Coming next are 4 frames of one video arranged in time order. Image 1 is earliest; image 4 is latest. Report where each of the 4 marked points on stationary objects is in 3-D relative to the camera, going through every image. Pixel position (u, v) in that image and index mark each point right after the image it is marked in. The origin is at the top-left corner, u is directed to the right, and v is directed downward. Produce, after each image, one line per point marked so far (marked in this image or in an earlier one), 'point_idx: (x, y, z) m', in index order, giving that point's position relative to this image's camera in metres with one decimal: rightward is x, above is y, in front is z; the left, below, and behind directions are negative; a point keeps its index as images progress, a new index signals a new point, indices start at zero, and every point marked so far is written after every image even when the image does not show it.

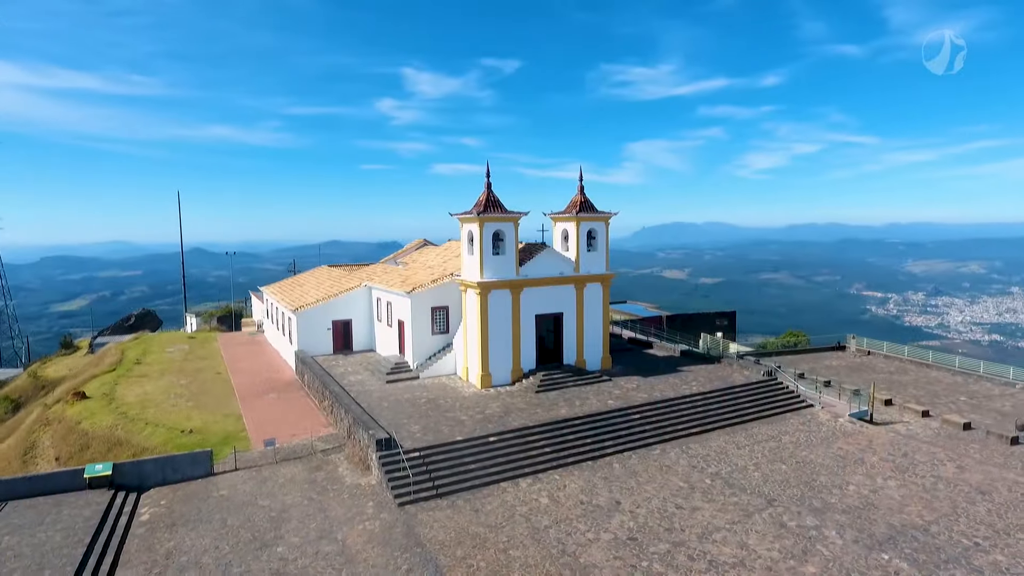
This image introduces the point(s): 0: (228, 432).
0: (-8.8, -4.4, +19.5) m
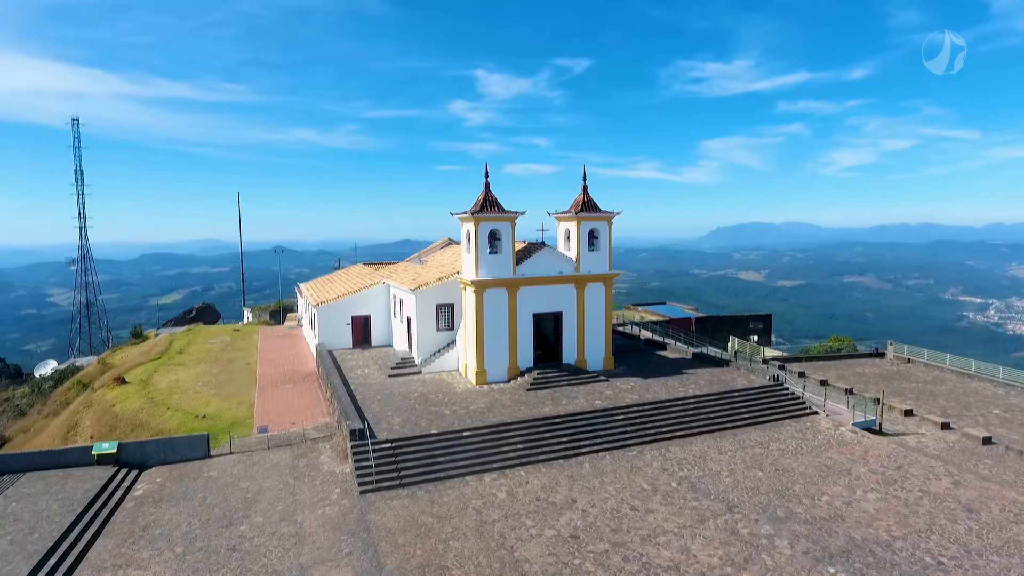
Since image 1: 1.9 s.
0: (-9.1, -4.3, +20.8) m
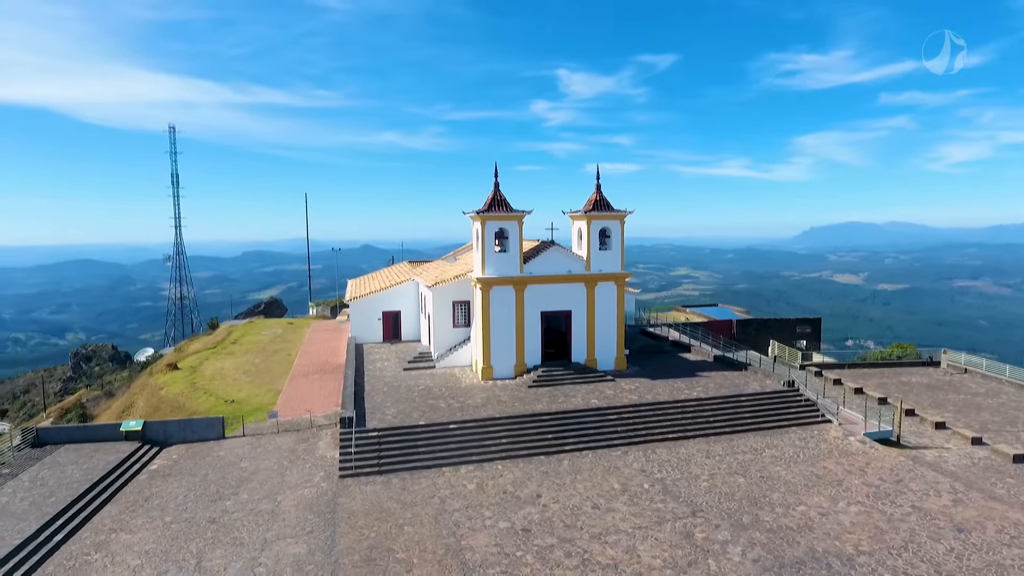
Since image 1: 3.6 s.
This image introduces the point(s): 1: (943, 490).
0: (-8.9, -4.1, +22.3) m
1: (+10.1, -4.7, +14.7) m
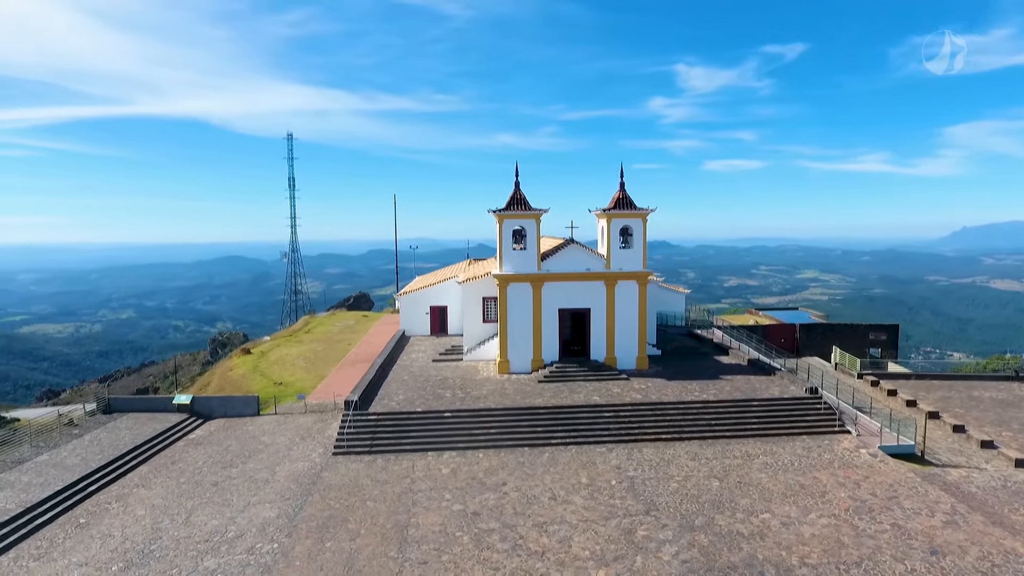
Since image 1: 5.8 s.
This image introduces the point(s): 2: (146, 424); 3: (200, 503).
0: (-8.1, -3.8, +24.4) m
1: (+9.2, -4.8, +13.5) m
2: (-11.5, -4.3, +19.8) m
3: (-7.1, -4.9, +14.5) m
